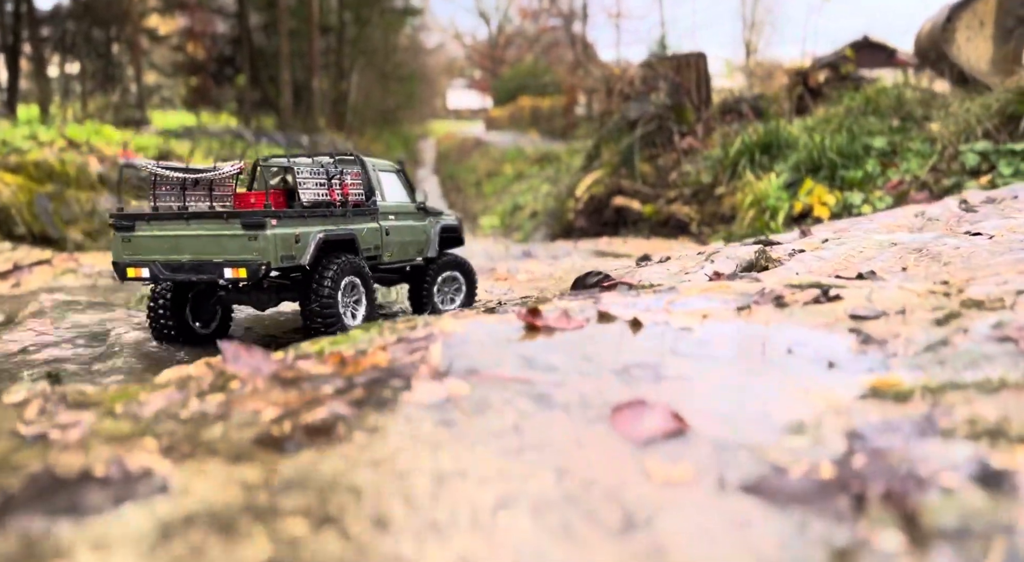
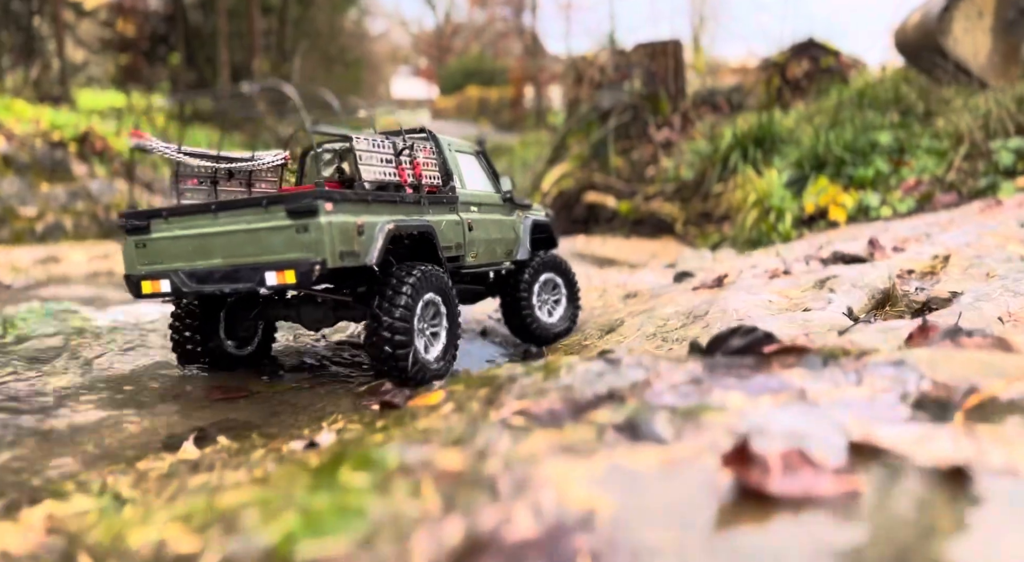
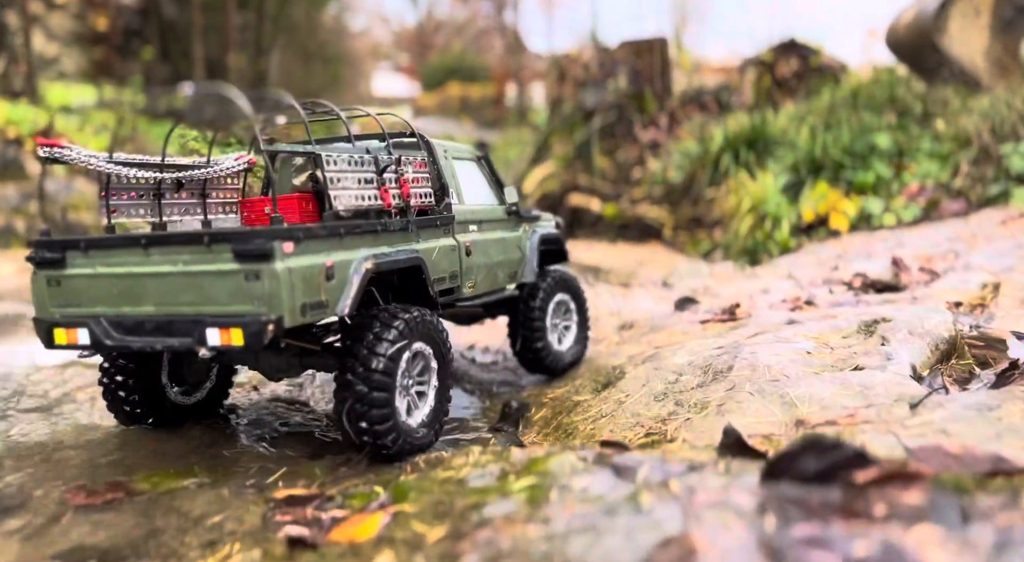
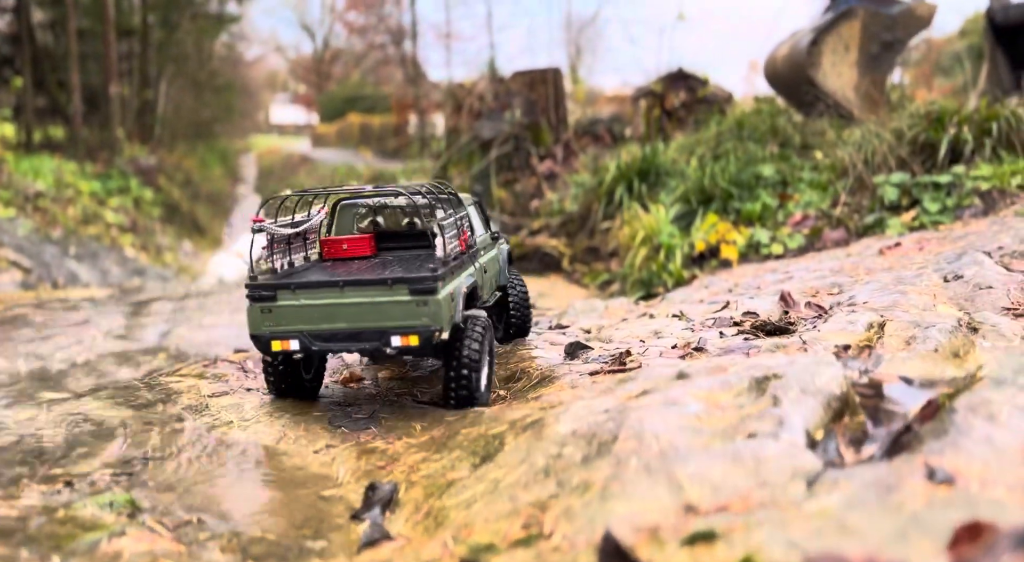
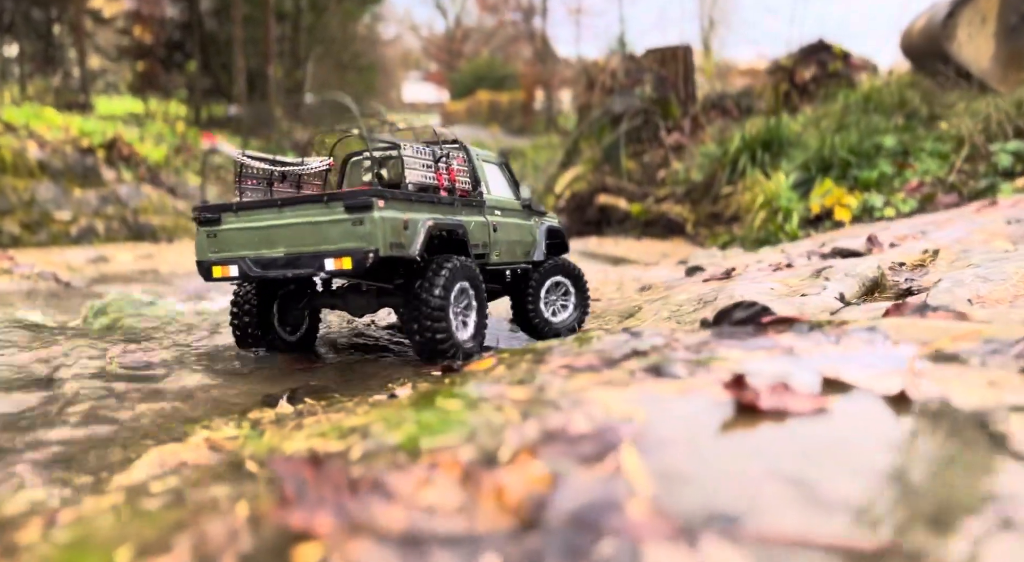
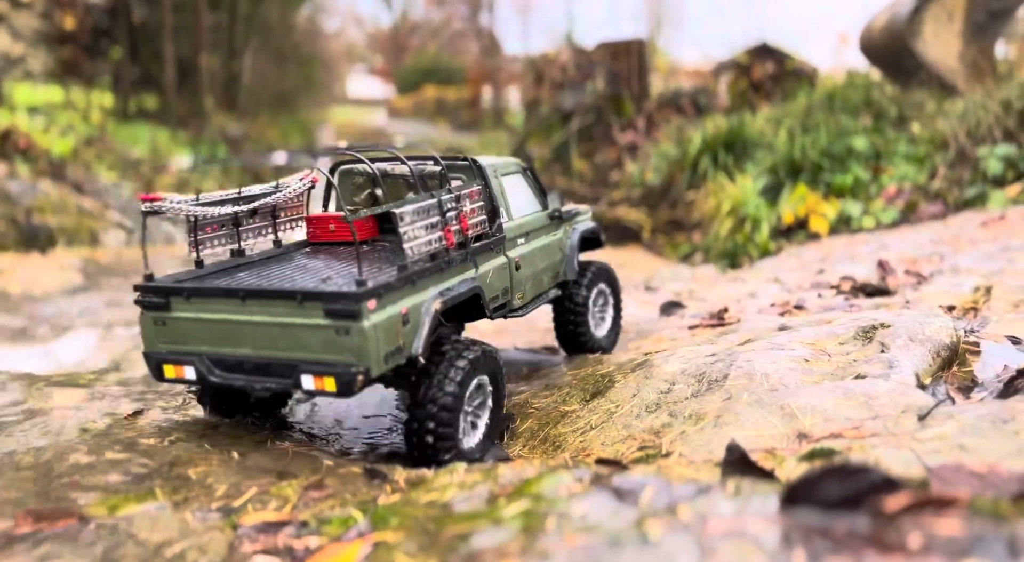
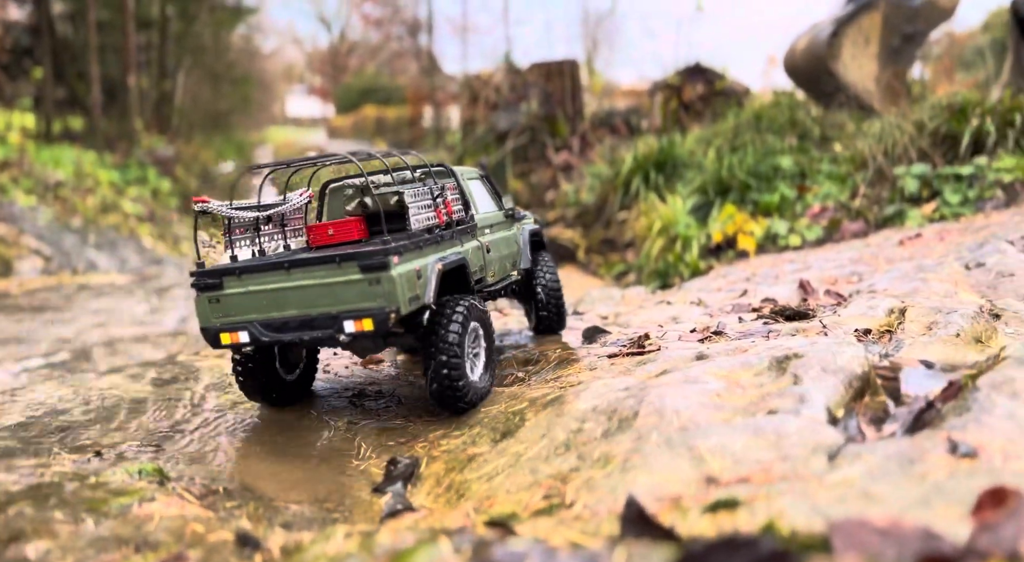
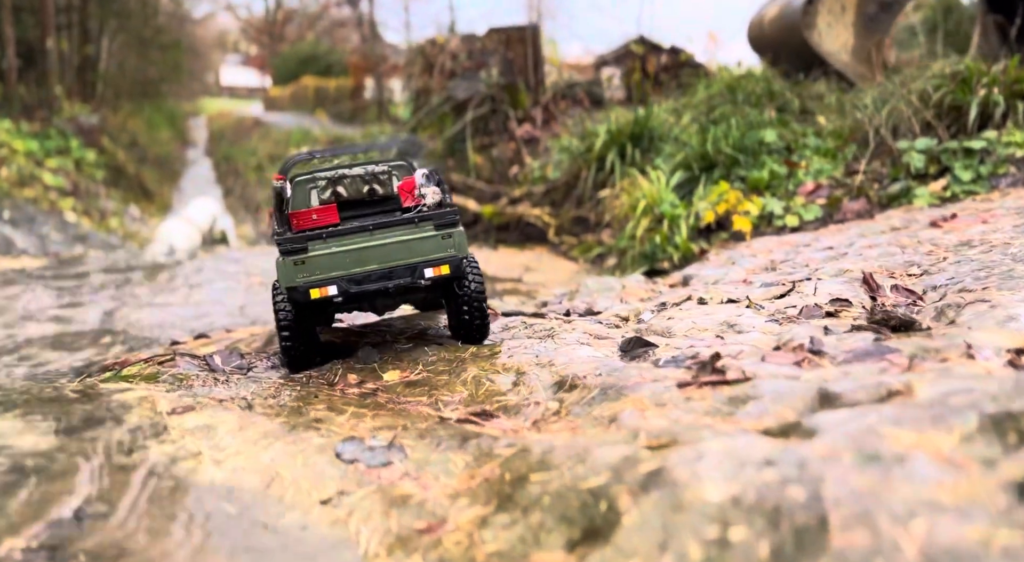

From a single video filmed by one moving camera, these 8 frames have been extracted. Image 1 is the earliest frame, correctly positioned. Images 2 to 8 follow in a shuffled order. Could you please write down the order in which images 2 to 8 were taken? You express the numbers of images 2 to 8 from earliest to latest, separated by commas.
5, 2, 3, 6, 7, 4, 8
